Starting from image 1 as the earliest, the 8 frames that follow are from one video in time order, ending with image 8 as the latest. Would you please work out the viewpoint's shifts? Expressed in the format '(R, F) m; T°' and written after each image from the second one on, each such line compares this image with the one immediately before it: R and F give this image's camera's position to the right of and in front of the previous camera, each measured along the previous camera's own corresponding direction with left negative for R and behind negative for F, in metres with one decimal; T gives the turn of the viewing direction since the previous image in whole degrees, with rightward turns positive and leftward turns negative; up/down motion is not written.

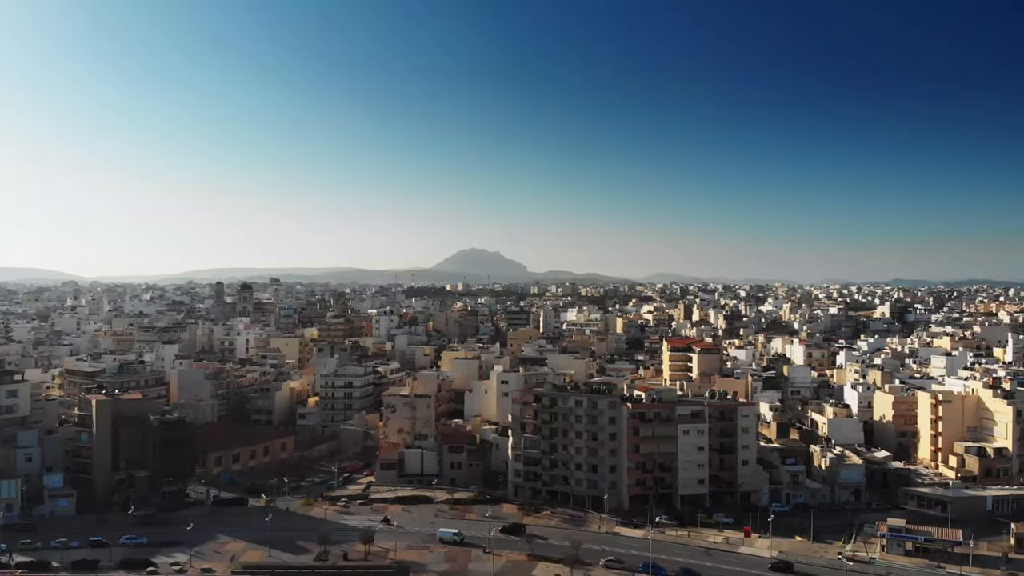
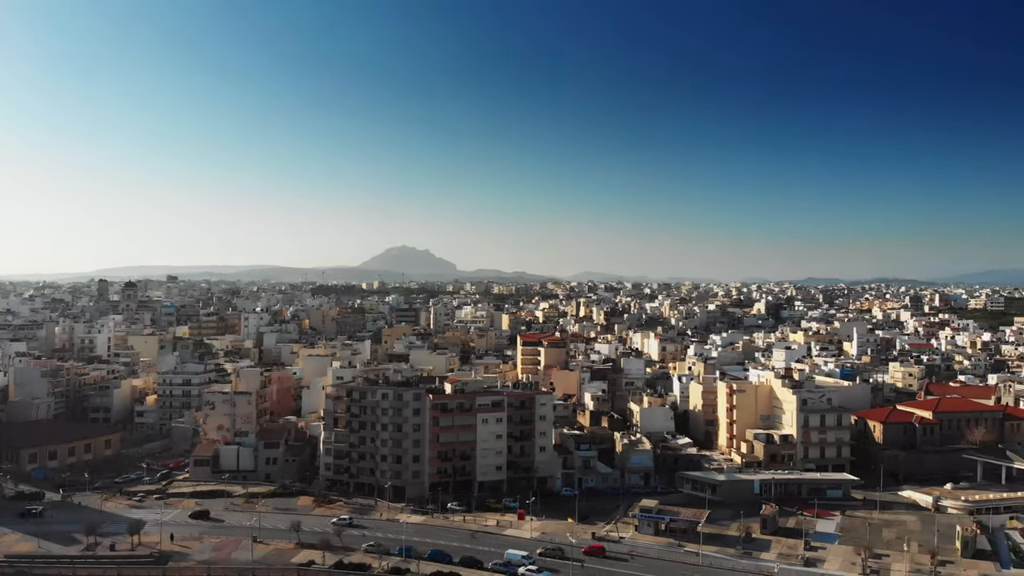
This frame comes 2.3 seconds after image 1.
(+5.2, -1.3) m; +4°
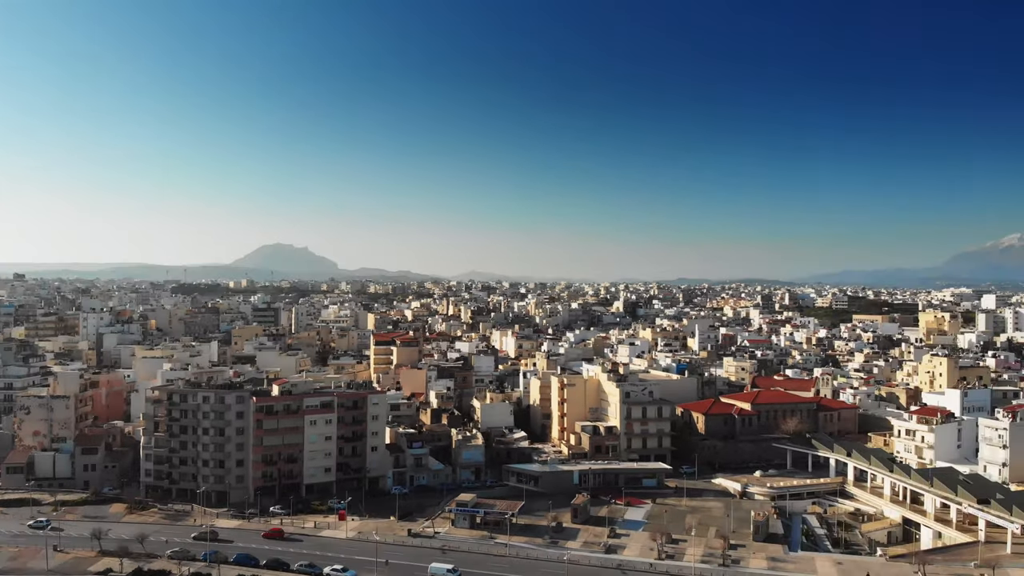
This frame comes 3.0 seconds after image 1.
(+2.1, -0.6) m; +7°
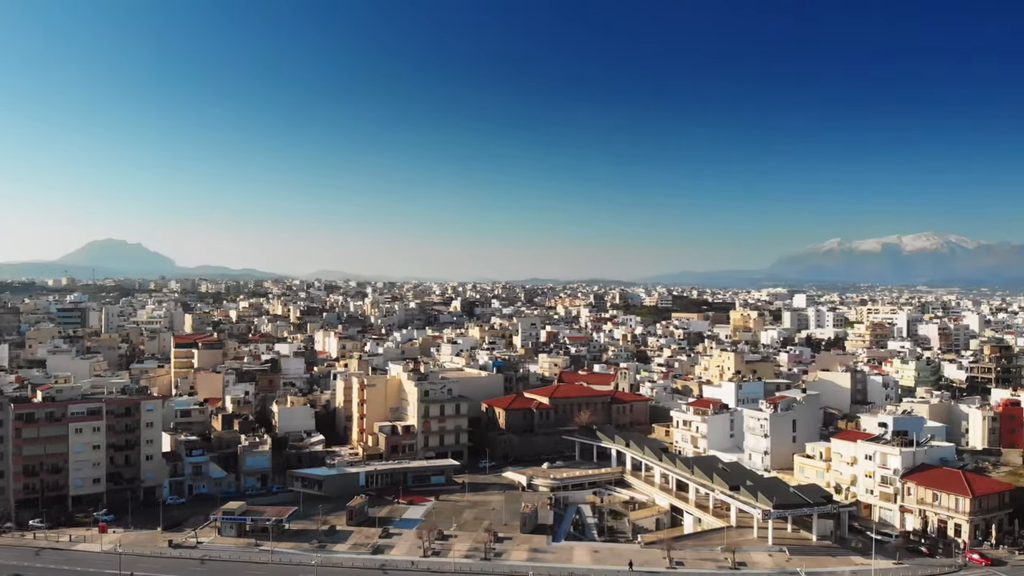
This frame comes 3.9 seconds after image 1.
(+2.6, -0.6) m; +9°
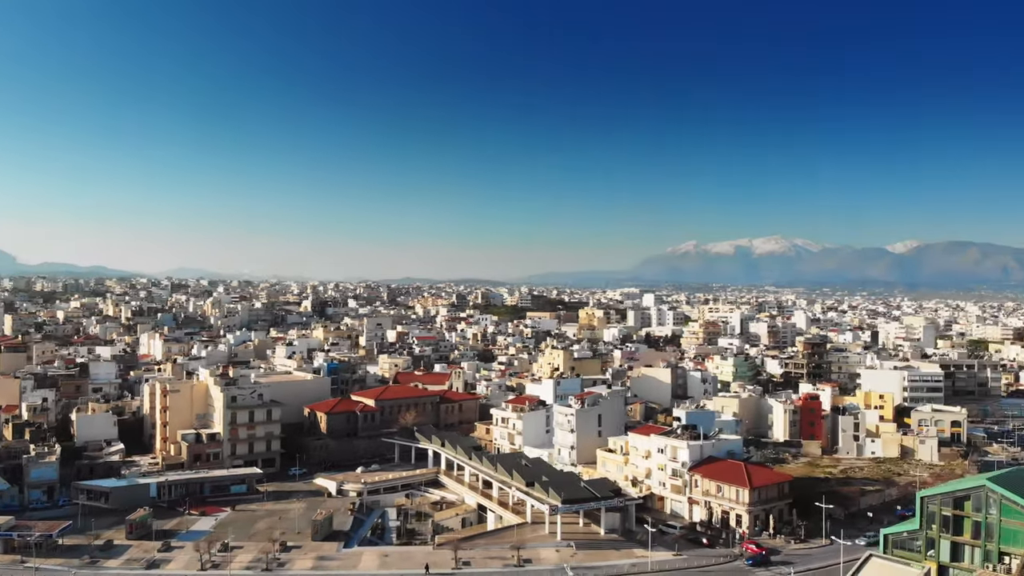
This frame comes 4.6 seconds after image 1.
(+2.6, +0.5) m; +8°
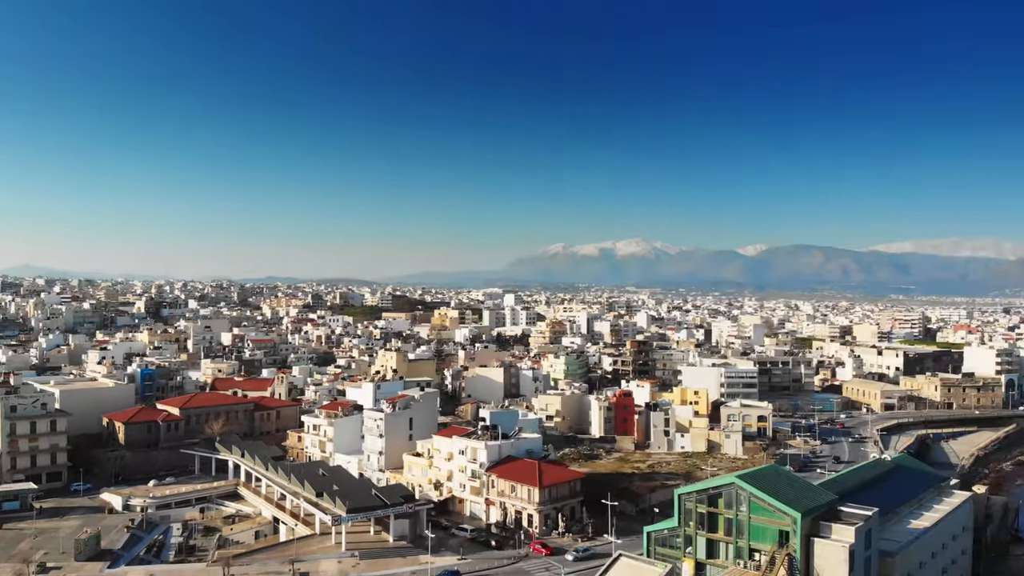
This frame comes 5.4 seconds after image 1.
(+2.6, +0.7) m; +8°
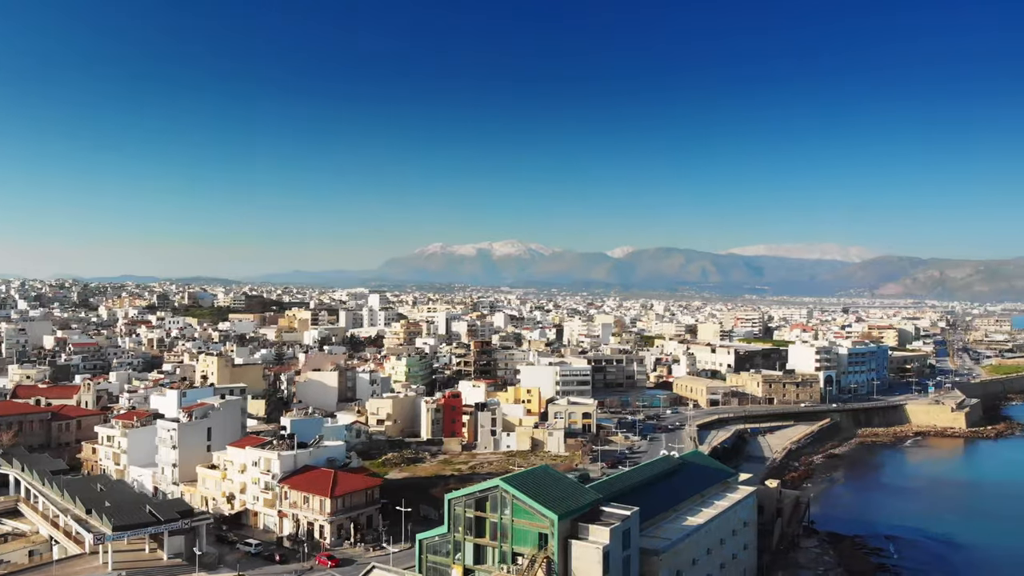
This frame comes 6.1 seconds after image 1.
(+2.3, +0.4) m; +8°
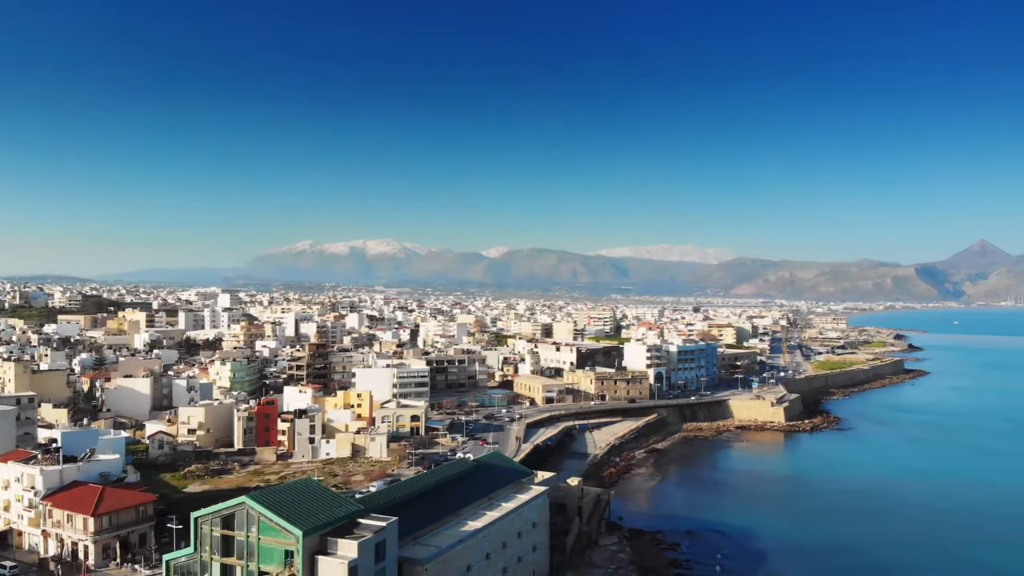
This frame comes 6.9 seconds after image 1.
(+2.3, +0.1) m; +8°
